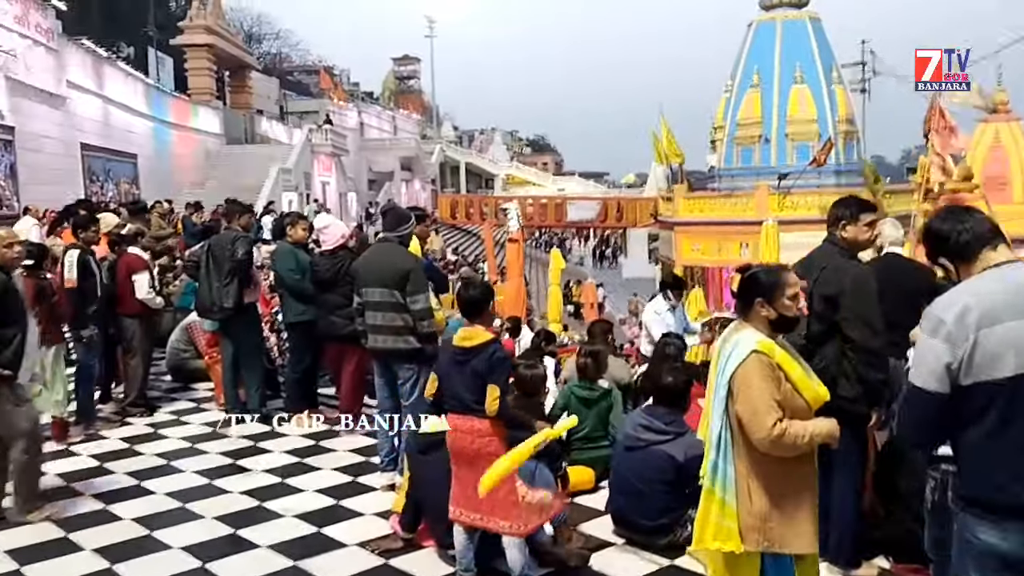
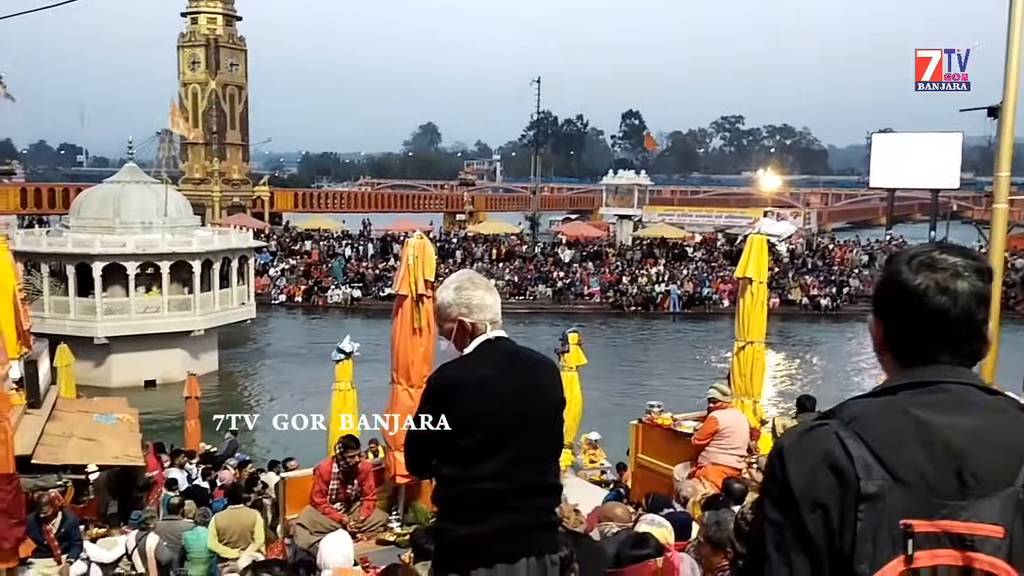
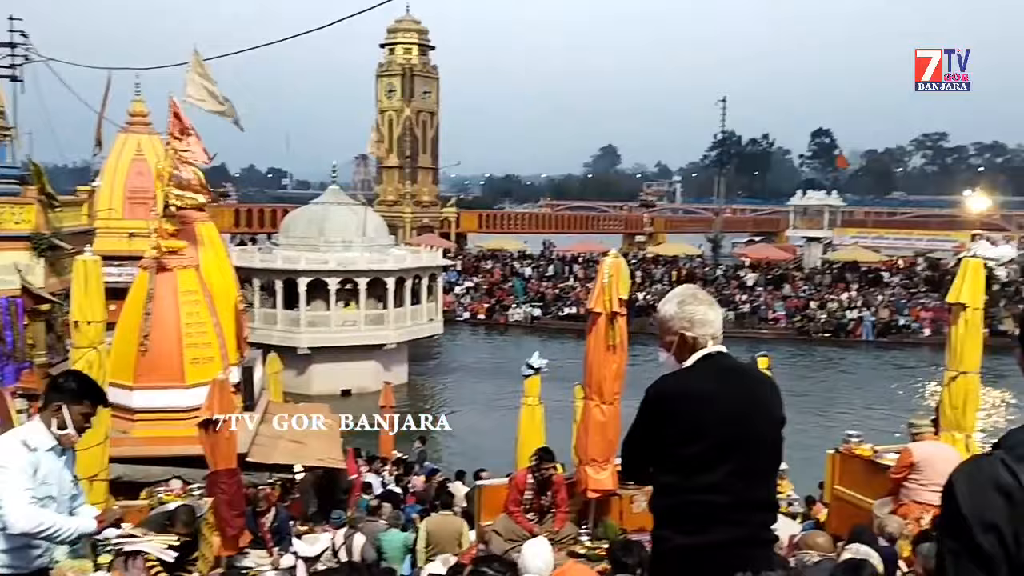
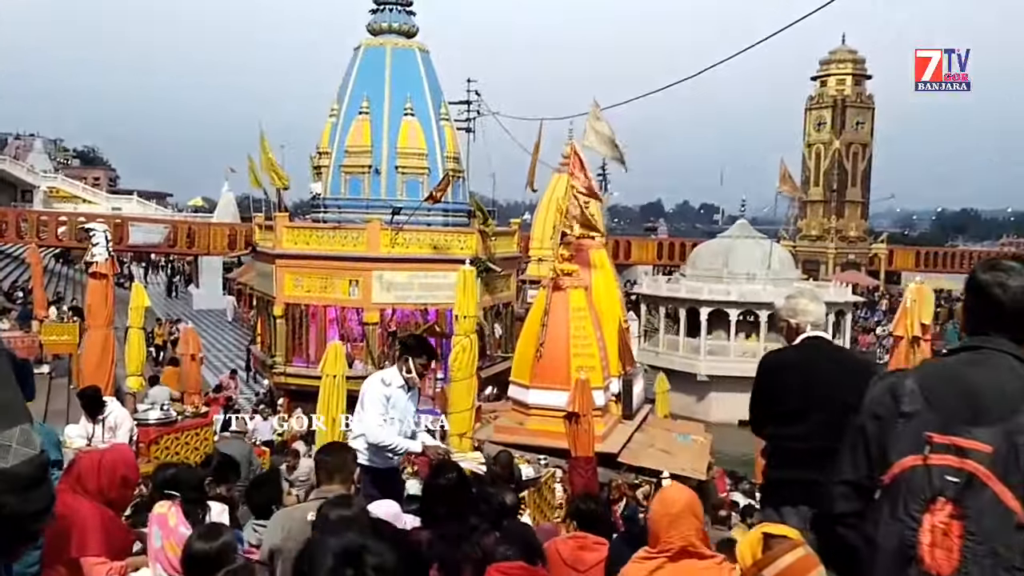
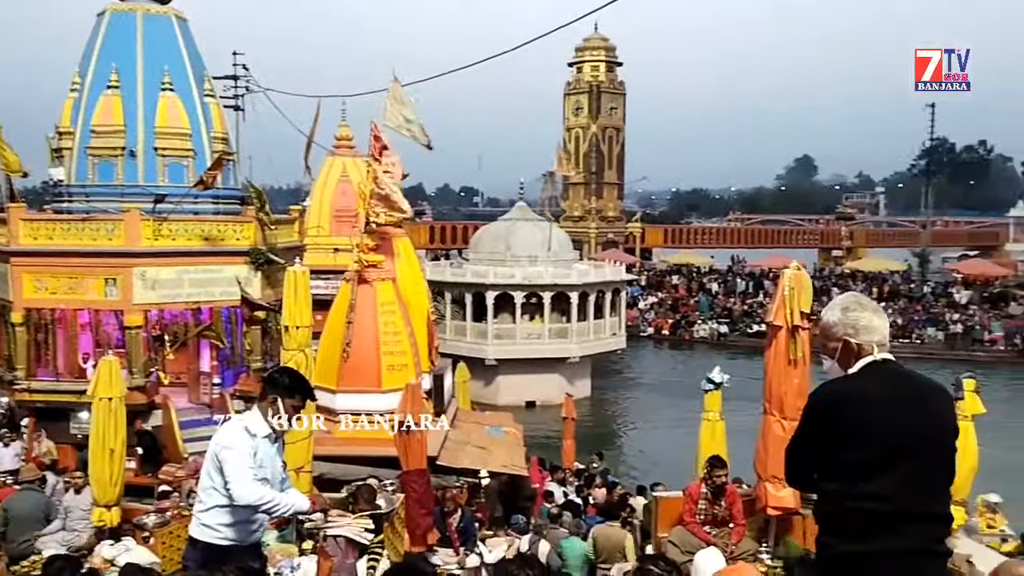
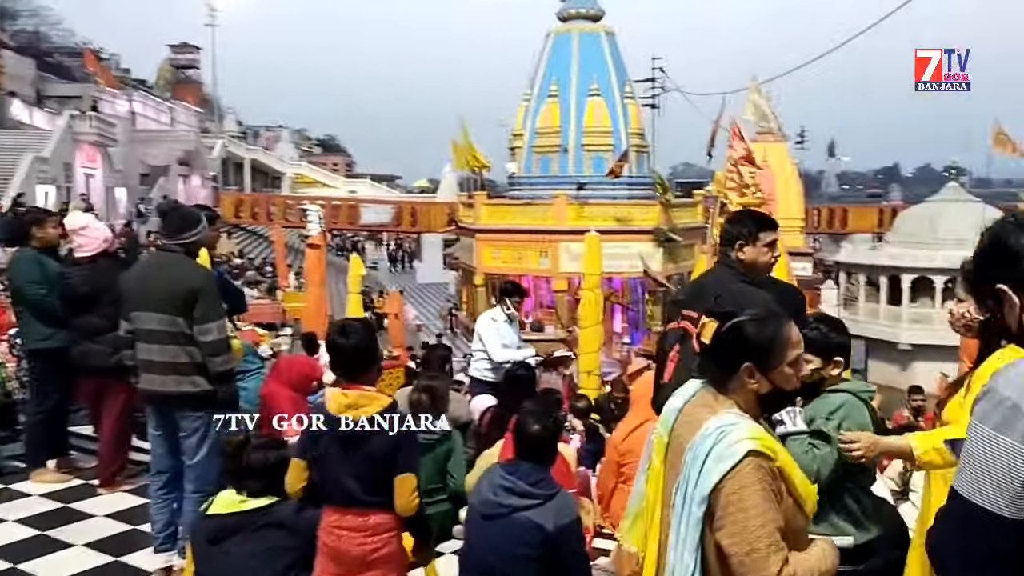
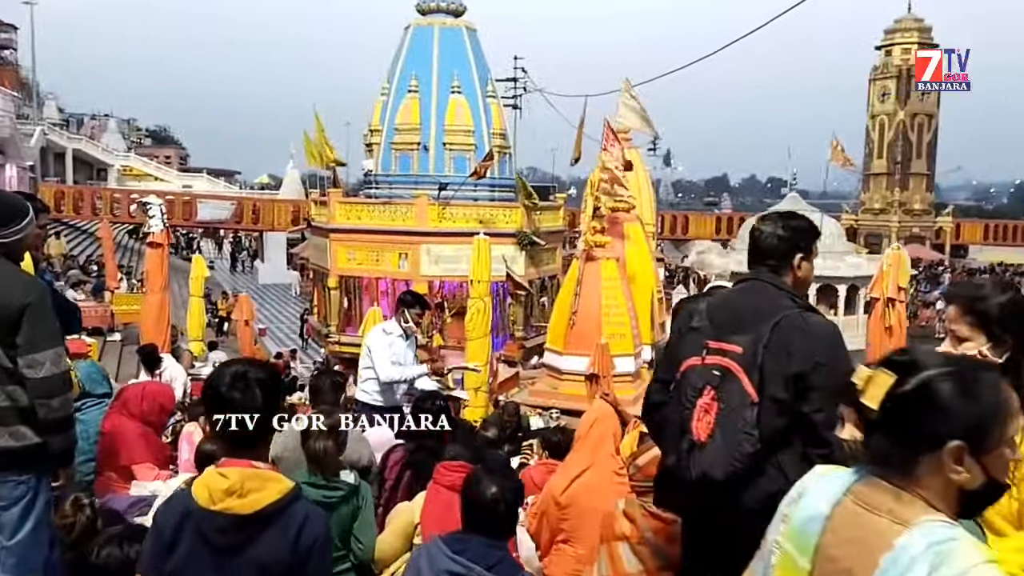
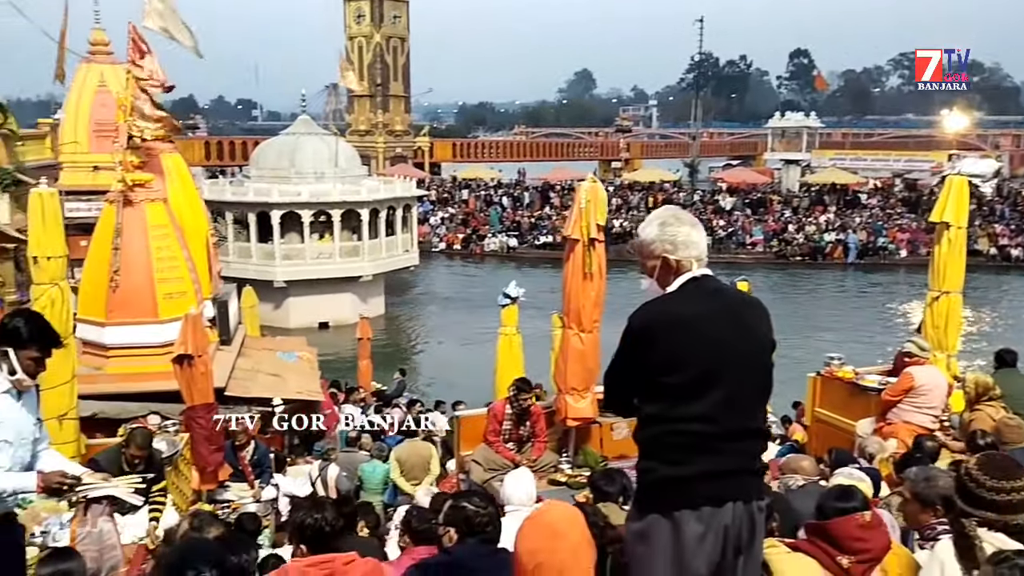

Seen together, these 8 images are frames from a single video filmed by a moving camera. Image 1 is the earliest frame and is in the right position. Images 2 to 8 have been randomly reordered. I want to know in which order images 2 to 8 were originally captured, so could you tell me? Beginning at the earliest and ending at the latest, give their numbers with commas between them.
6, 7, 4, 5, 3, 2, 8
